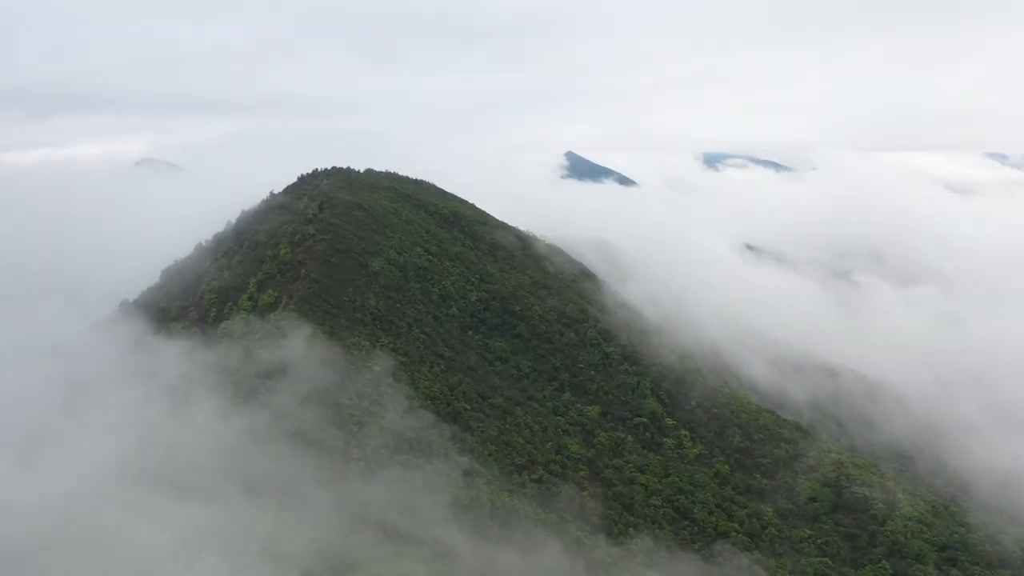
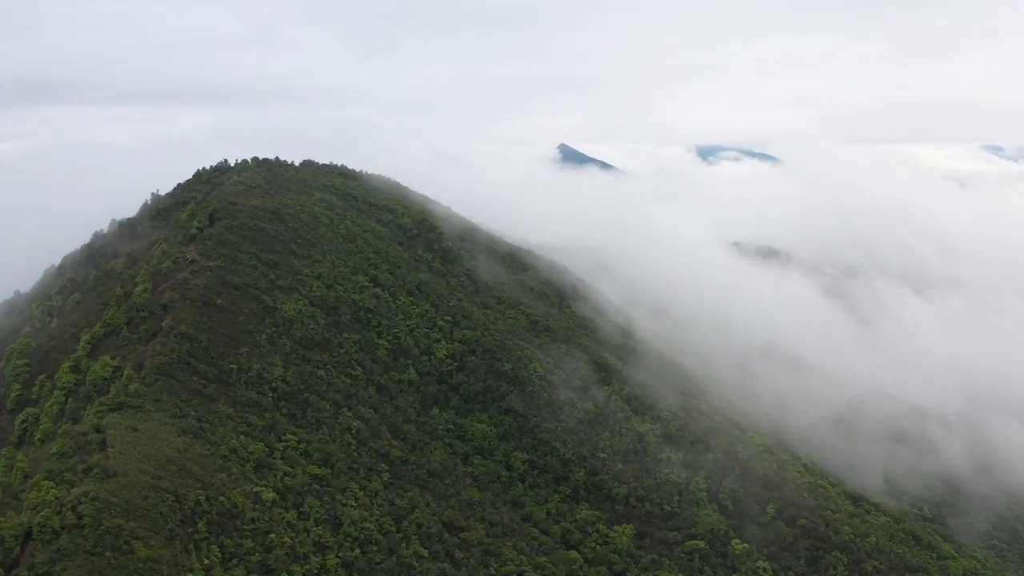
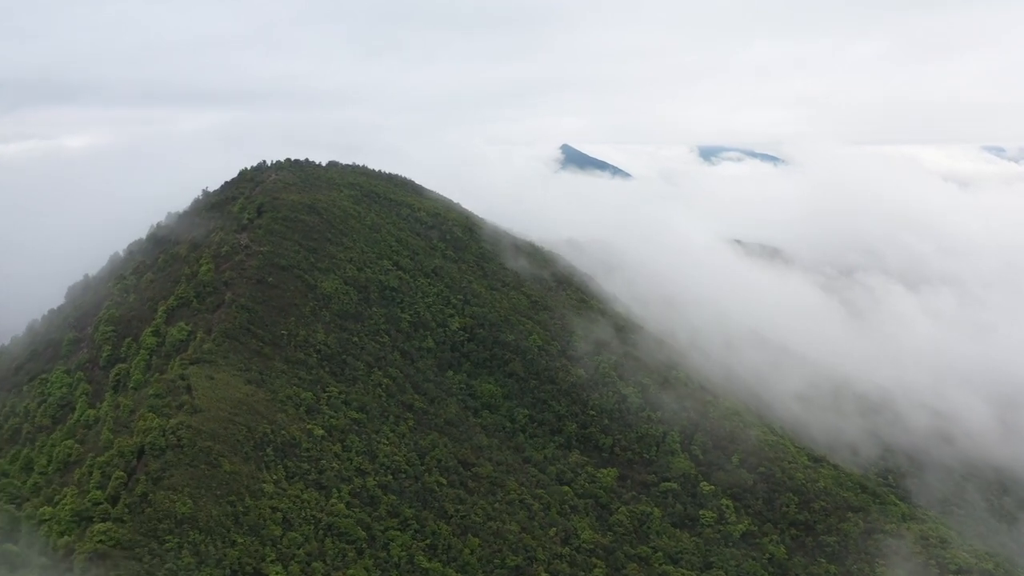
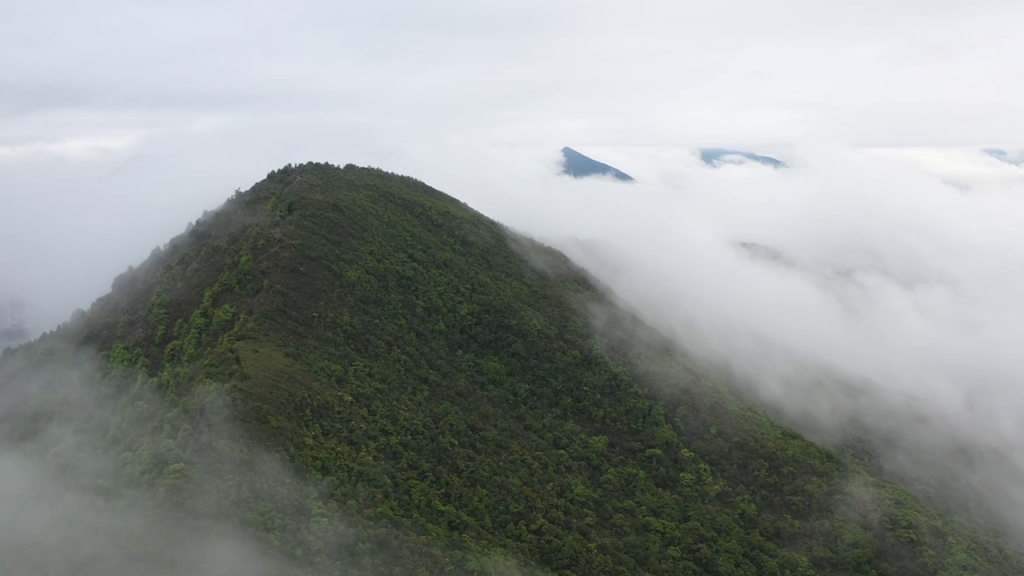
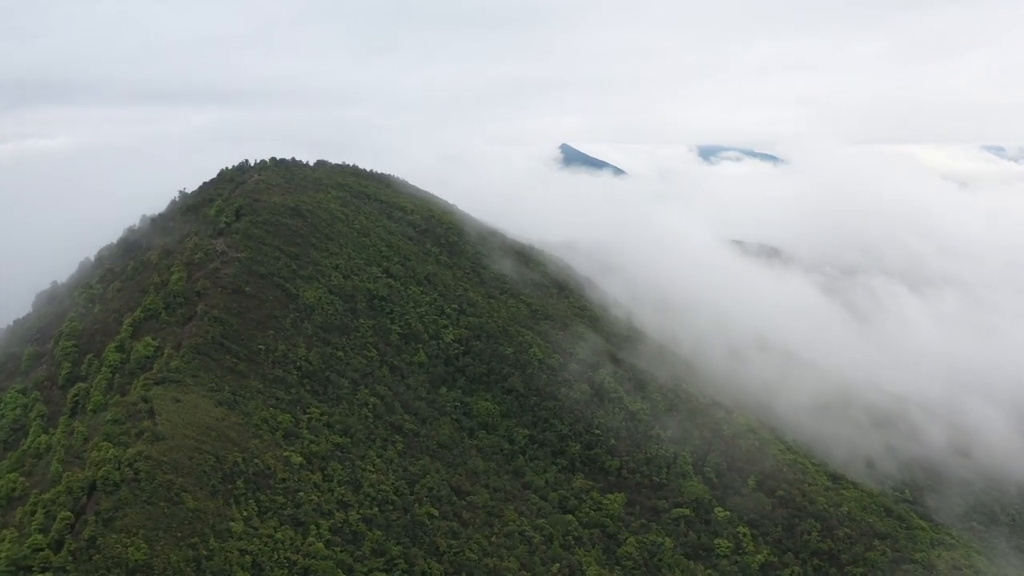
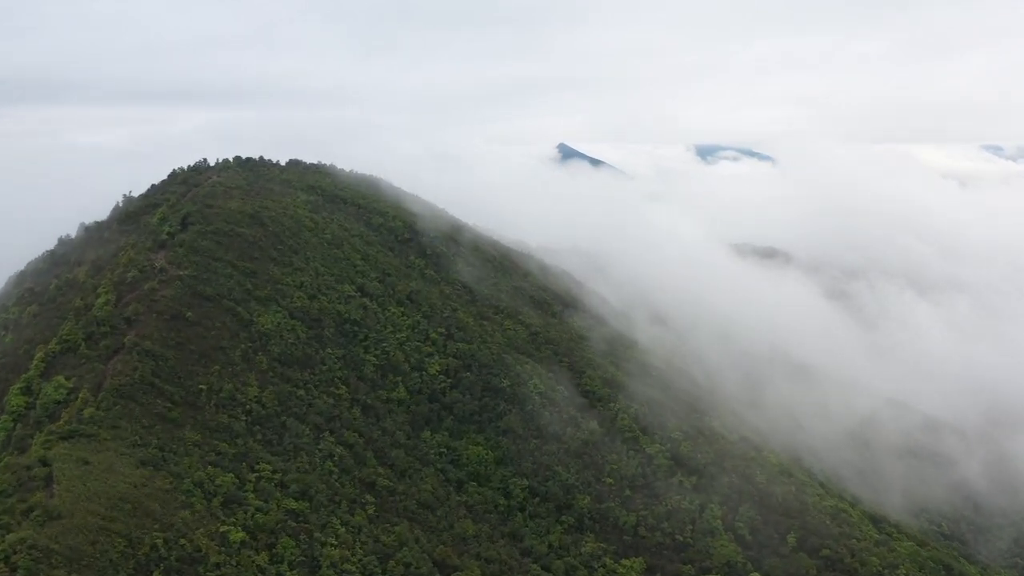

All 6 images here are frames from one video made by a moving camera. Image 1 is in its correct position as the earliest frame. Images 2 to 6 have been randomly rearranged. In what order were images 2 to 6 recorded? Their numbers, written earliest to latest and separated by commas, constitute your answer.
4, 3, 5, 2, 6
